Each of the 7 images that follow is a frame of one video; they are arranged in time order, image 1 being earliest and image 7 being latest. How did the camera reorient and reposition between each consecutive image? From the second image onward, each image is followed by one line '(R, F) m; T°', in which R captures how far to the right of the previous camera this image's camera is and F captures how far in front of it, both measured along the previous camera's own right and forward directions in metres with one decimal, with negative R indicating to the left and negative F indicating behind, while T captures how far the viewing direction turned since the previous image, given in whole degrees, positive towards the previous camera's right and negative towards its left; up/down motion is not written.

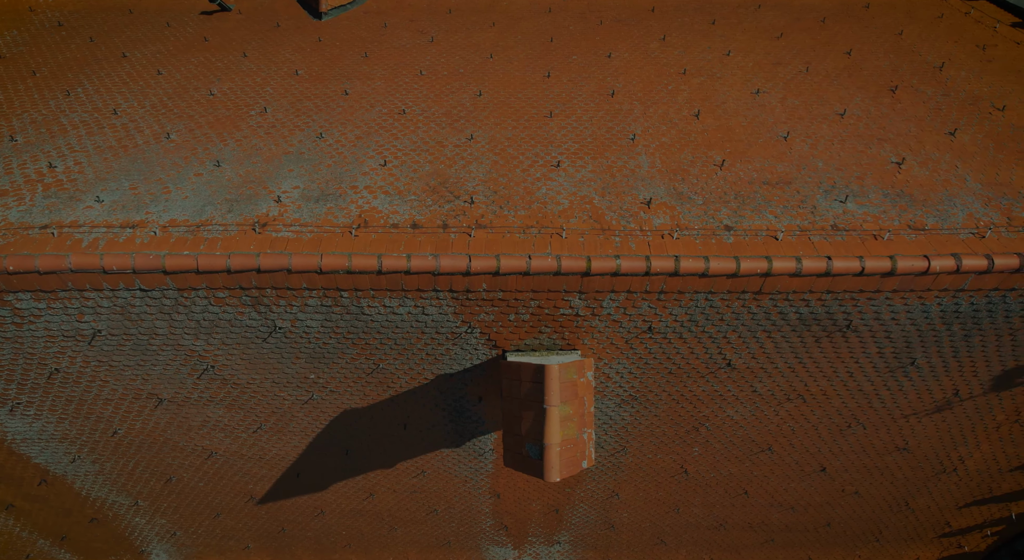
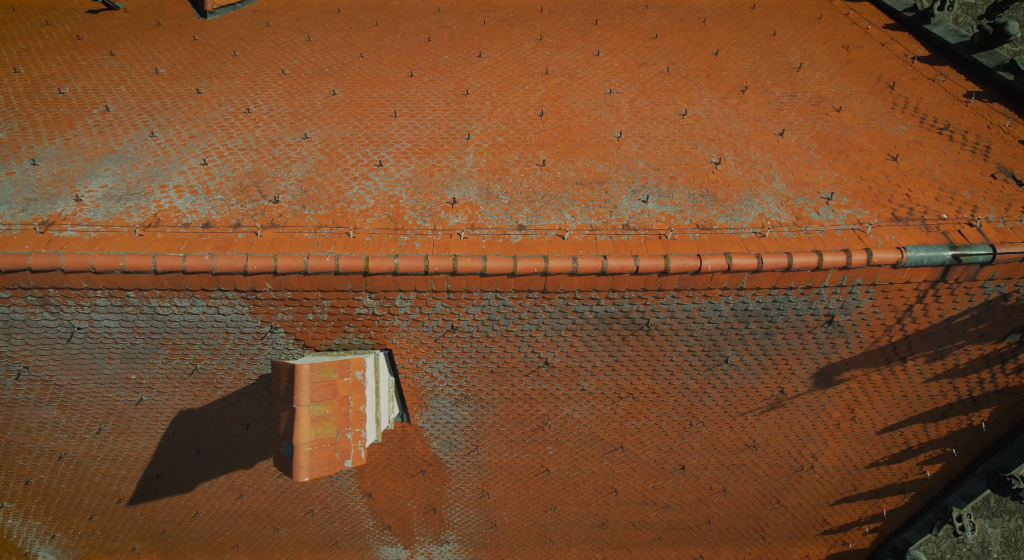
(+1.6, 0.0) m; +1°
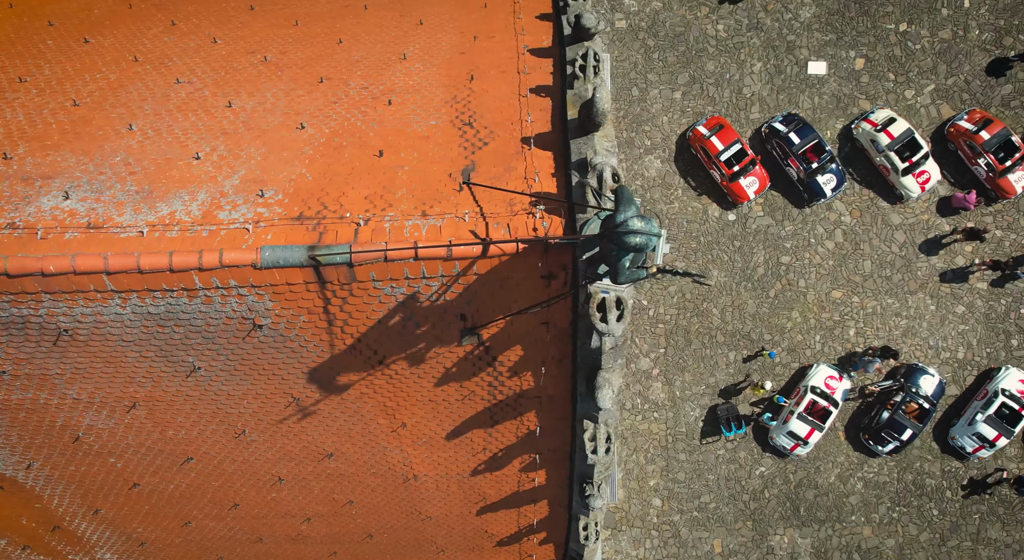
(-1.5, +5.8) m; +21°
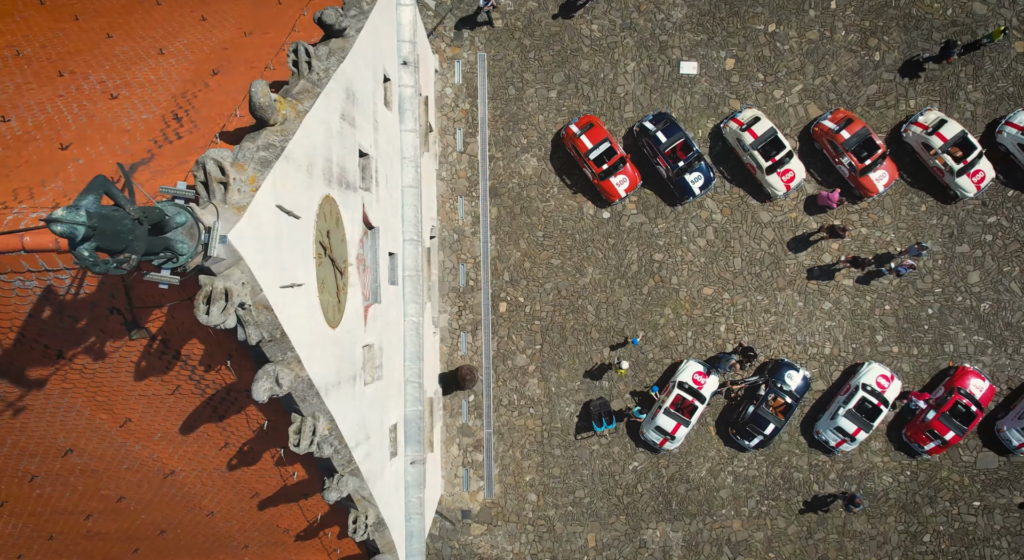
(+2.9, -0.1) m; +2°
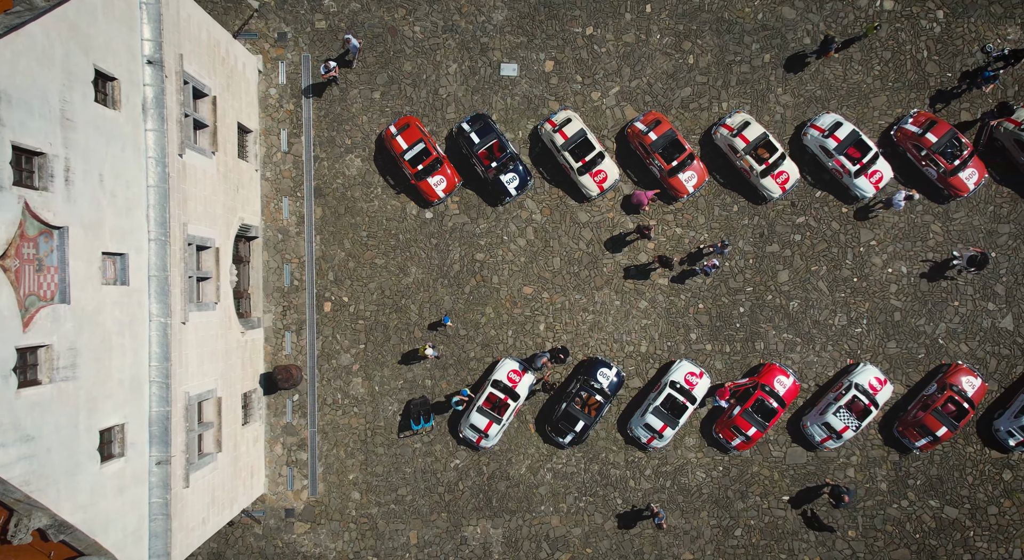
(+4.6, -0.2) m; +2°
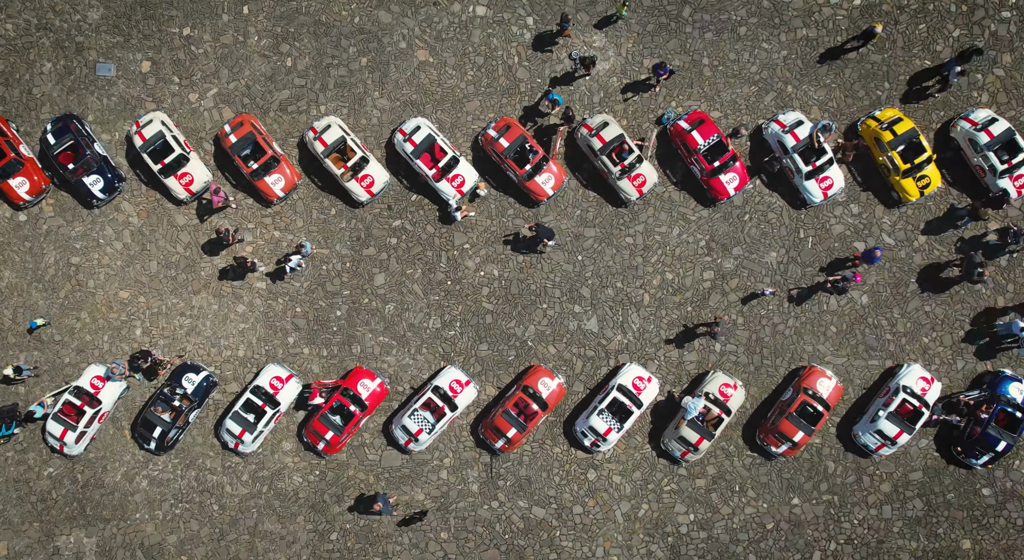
(+3.4, 0.0) m; 0°
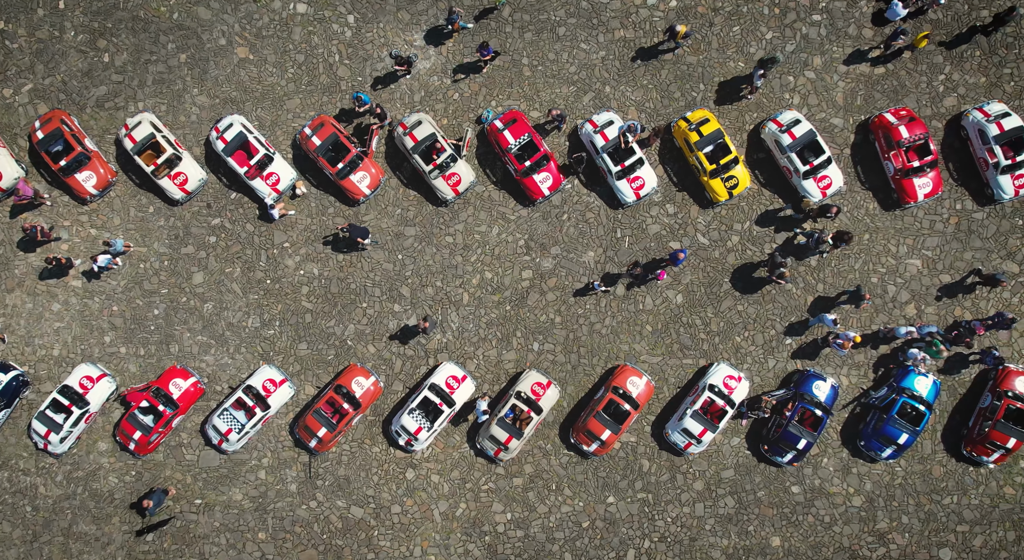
(+4.3, 0.0) m; +2°
